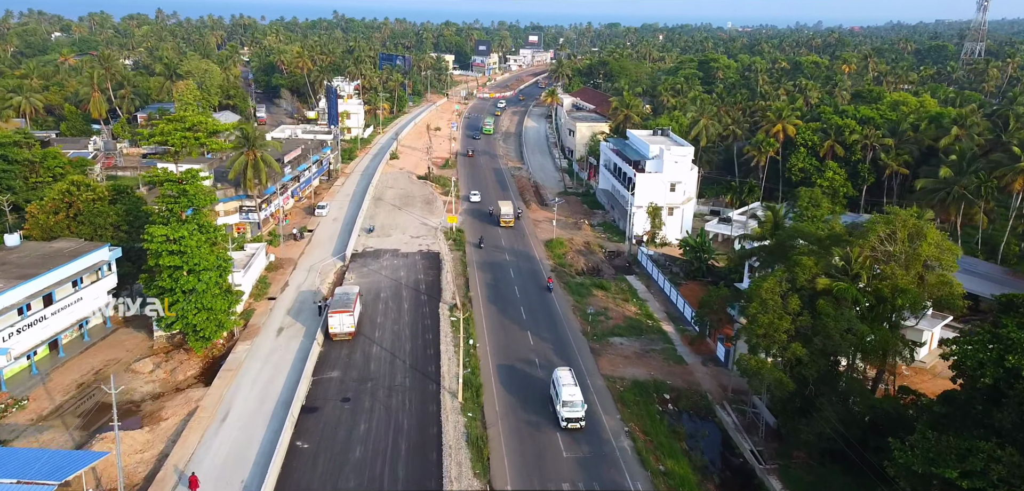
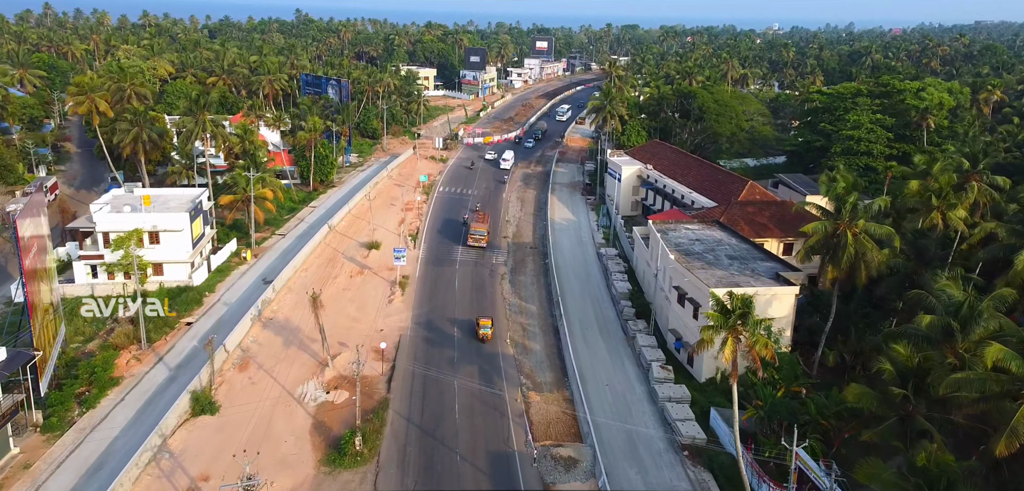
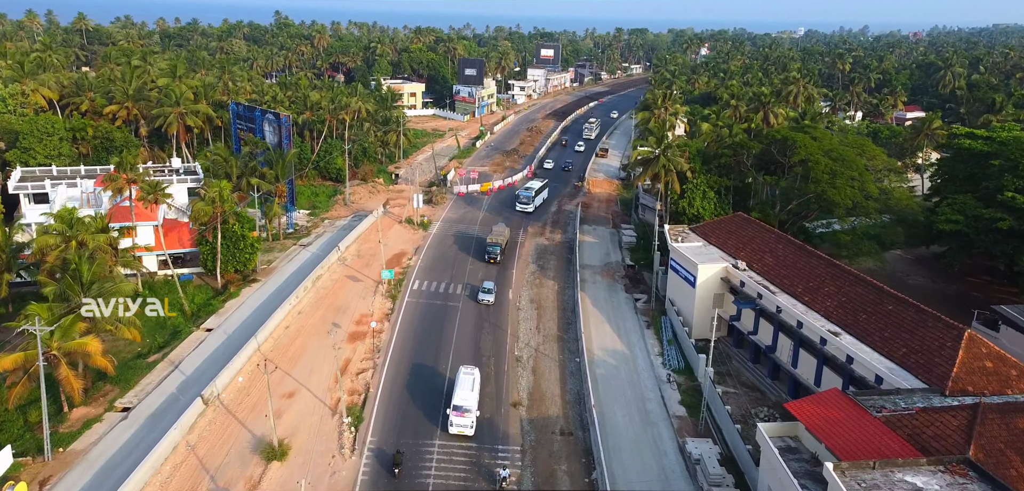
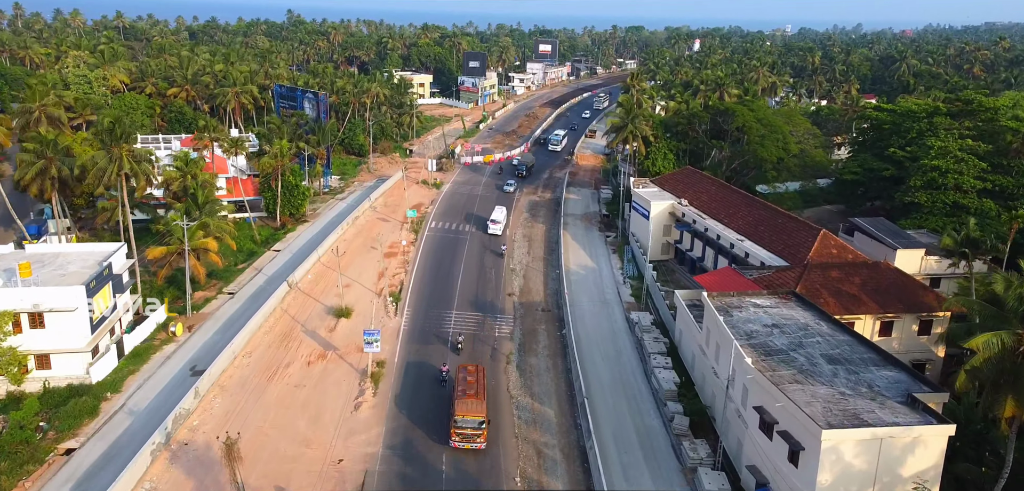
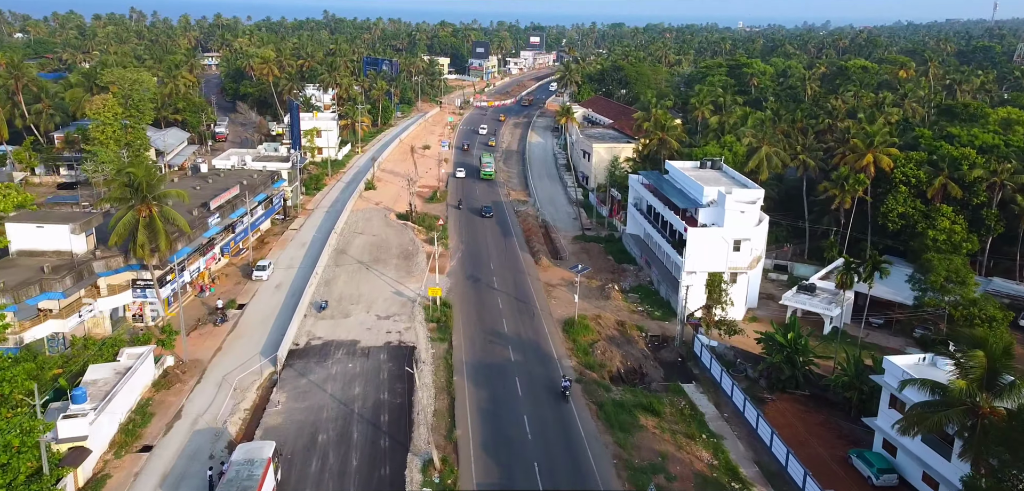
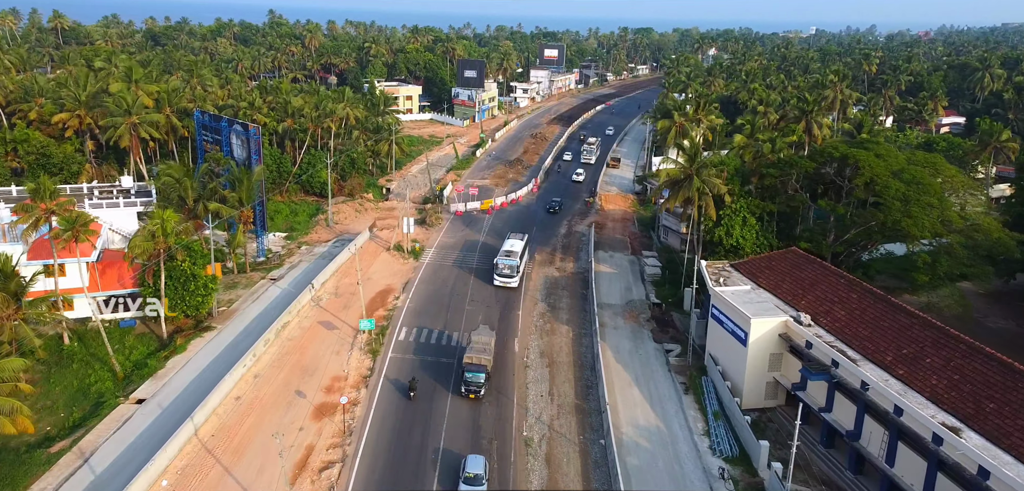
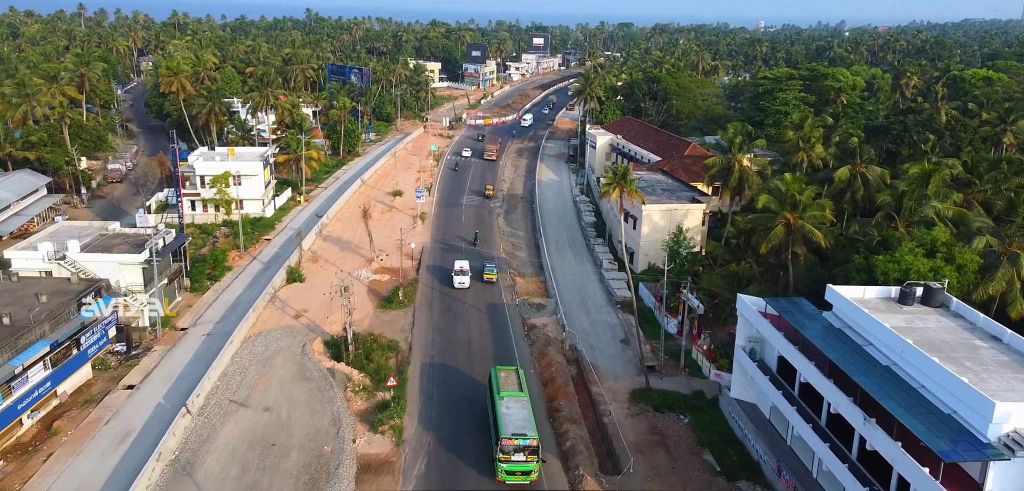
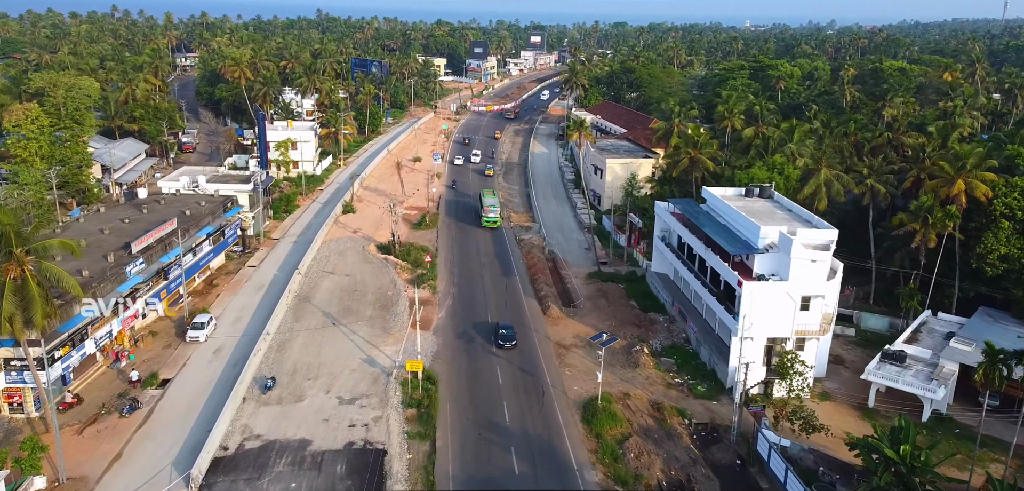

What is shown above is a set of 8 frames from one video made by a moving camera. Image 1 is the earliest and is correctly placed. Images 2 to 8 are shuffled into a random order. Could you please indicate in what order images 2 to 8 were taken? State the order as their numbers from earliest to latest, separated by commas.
5, 8, 7, 2, 4, 3, 6
